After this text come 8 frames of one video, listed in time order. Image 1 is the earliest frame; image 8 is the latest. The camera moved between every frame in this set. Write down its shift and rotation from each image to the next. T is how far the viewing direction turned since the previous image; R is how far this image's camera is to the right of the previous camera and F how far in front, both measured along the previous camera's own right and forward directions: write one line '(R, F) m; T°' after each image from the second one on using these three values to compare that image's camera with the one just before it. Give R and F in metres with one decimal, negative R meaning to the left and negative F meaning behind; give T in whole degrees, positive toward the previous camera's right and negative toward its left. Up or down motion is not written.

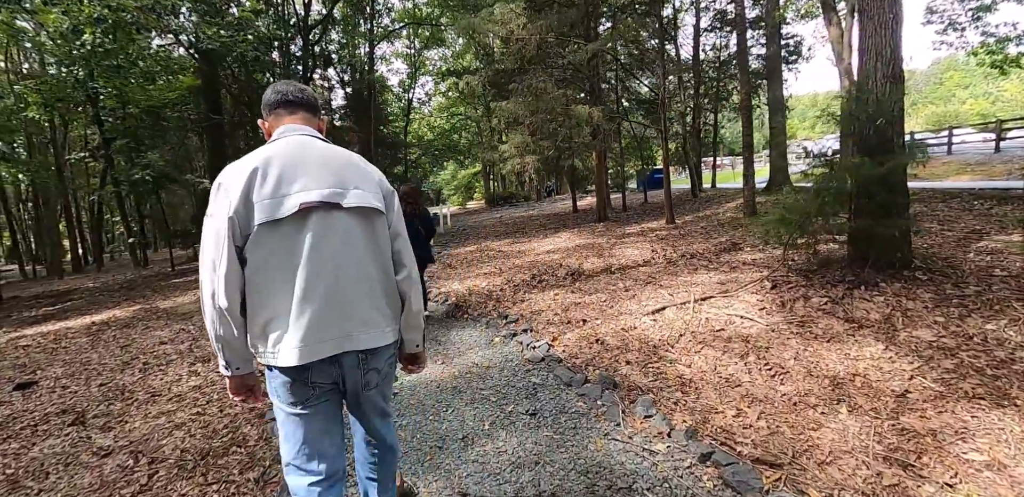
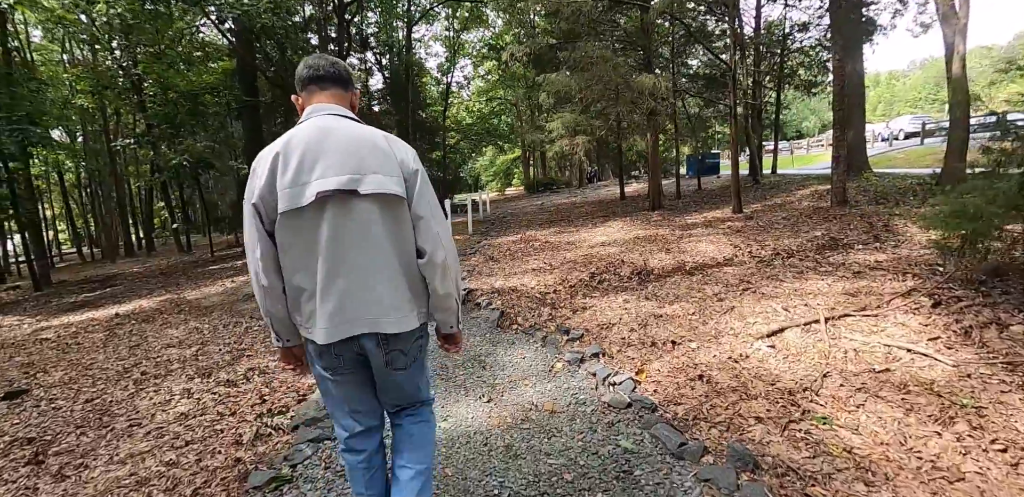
(-0.2, +1.0) m; -4°
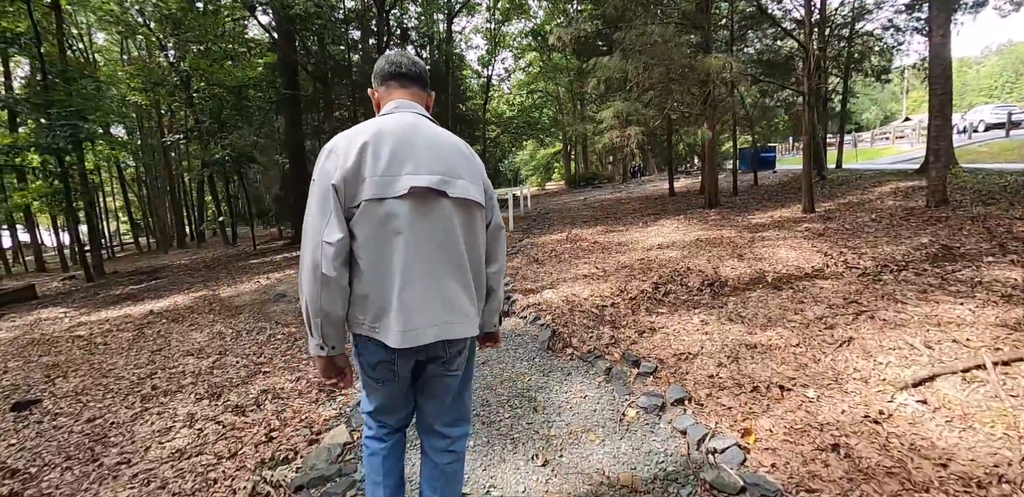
(-0.1, +0.7) m; -4°
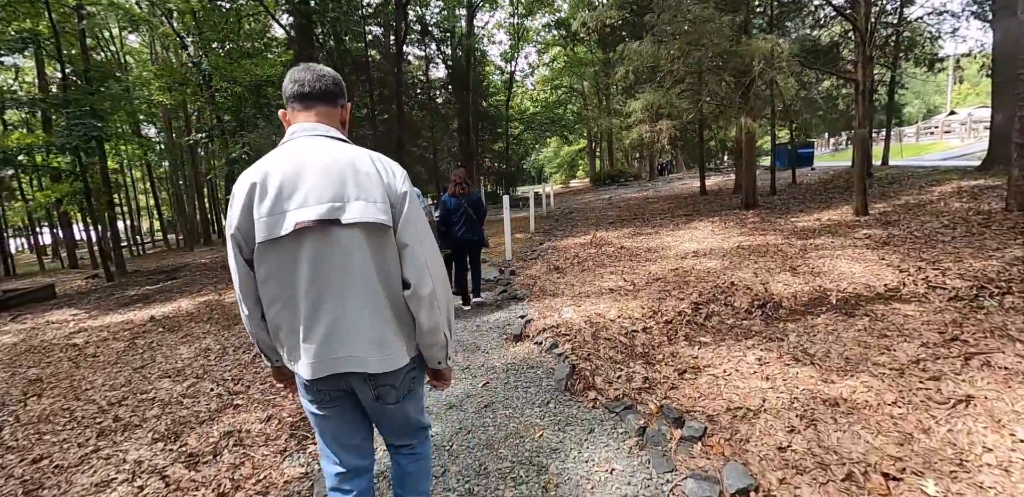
(+0.1, +0.7) m; -3°
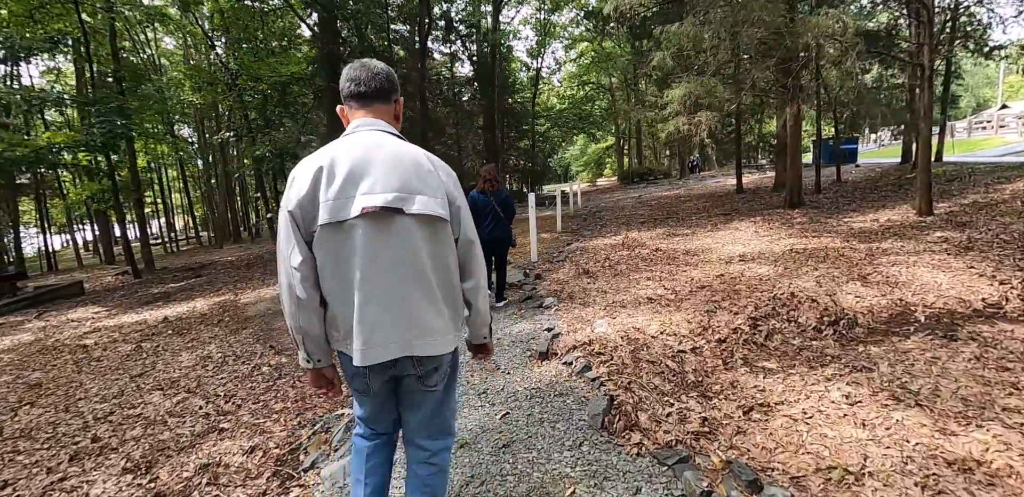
(0.0, +0.5) m; -3°
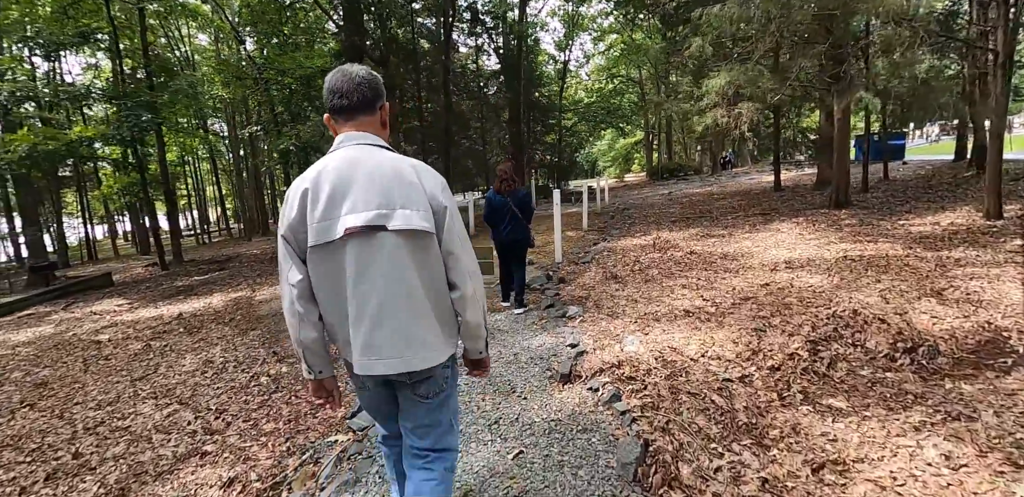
(0.0, +0.4) m; -3°
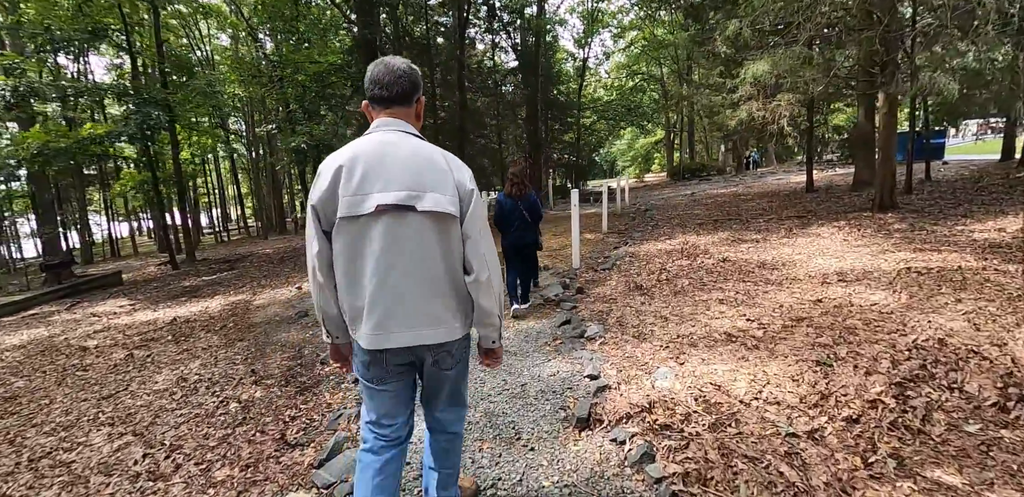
(+0.1, +0.6) m; -2°
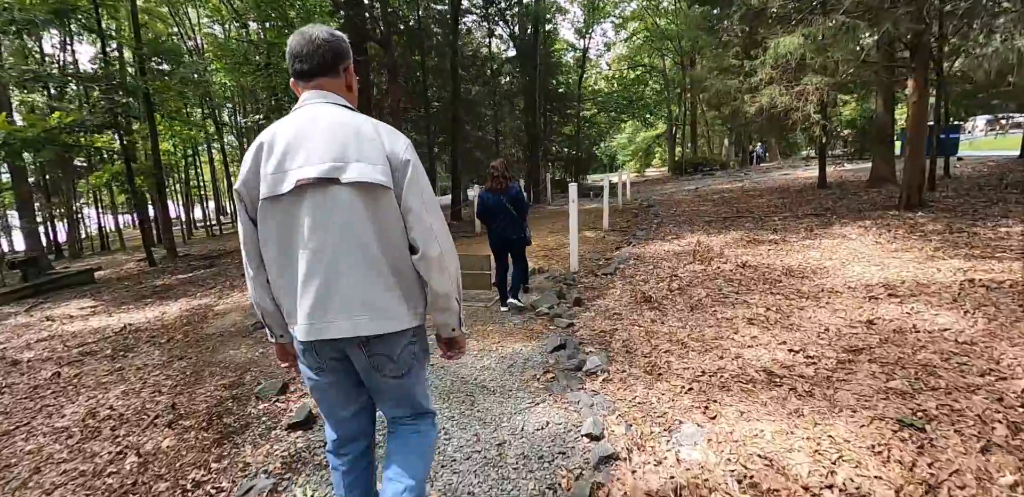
(+0.1, +0.8) m; 0°
